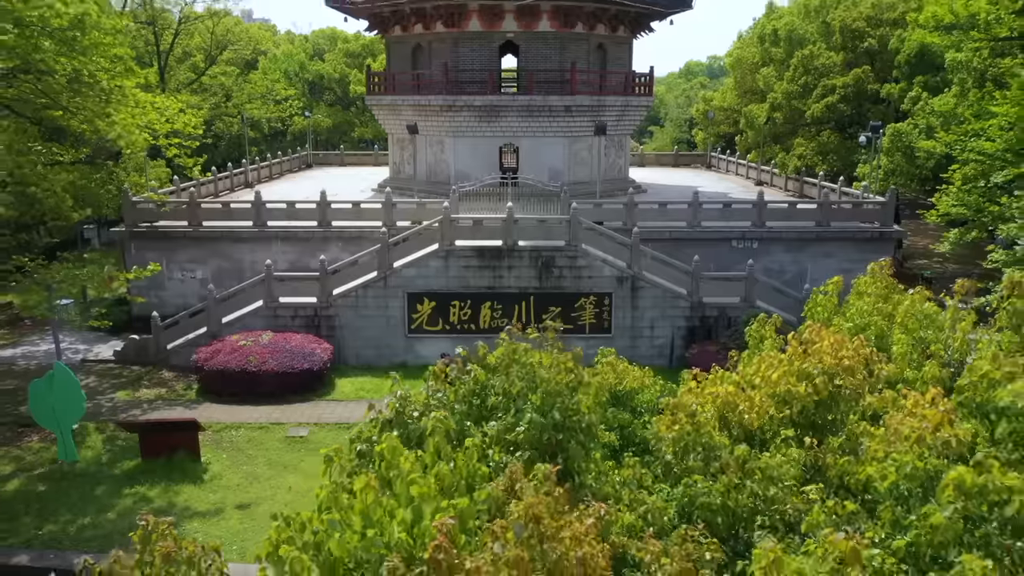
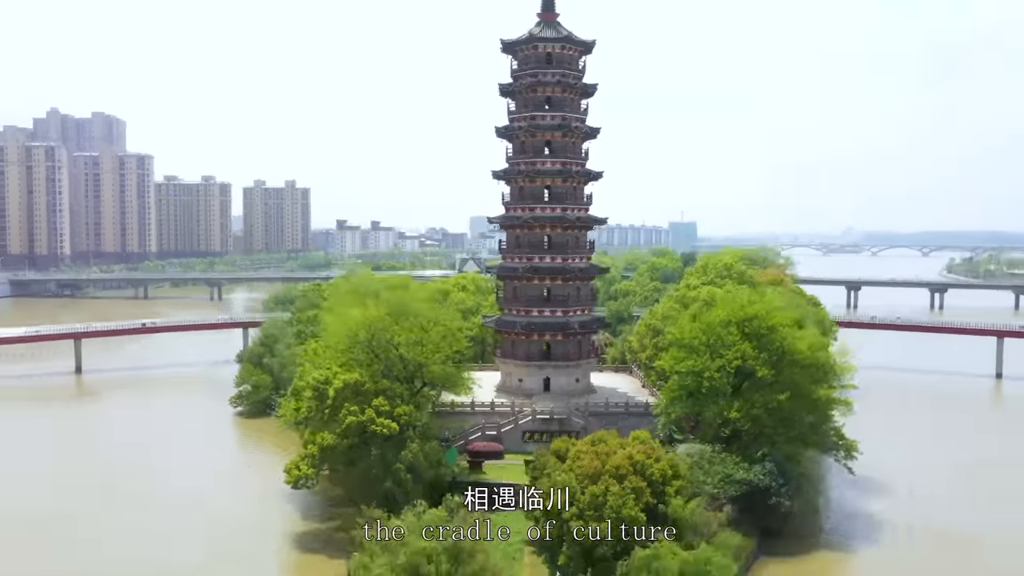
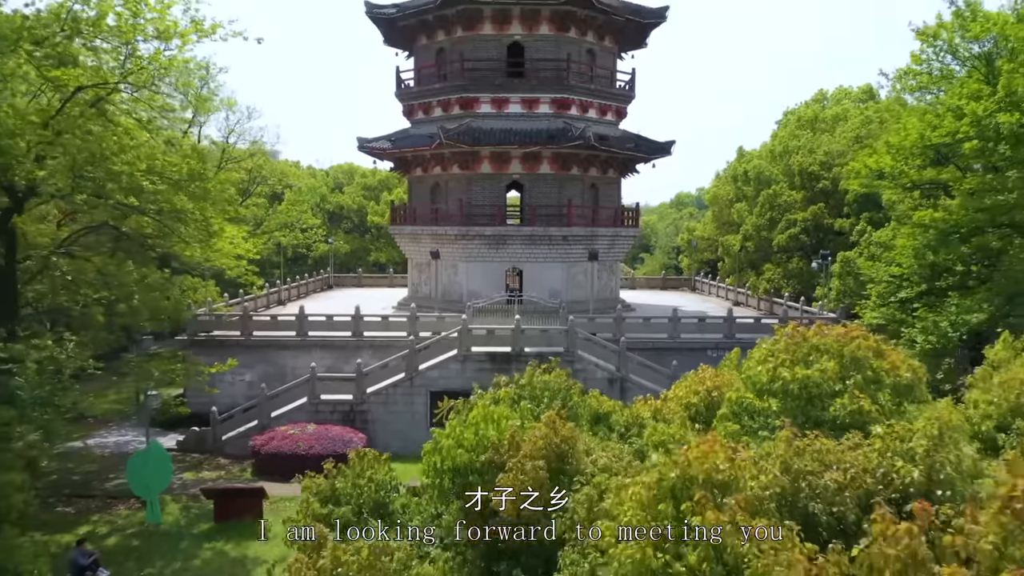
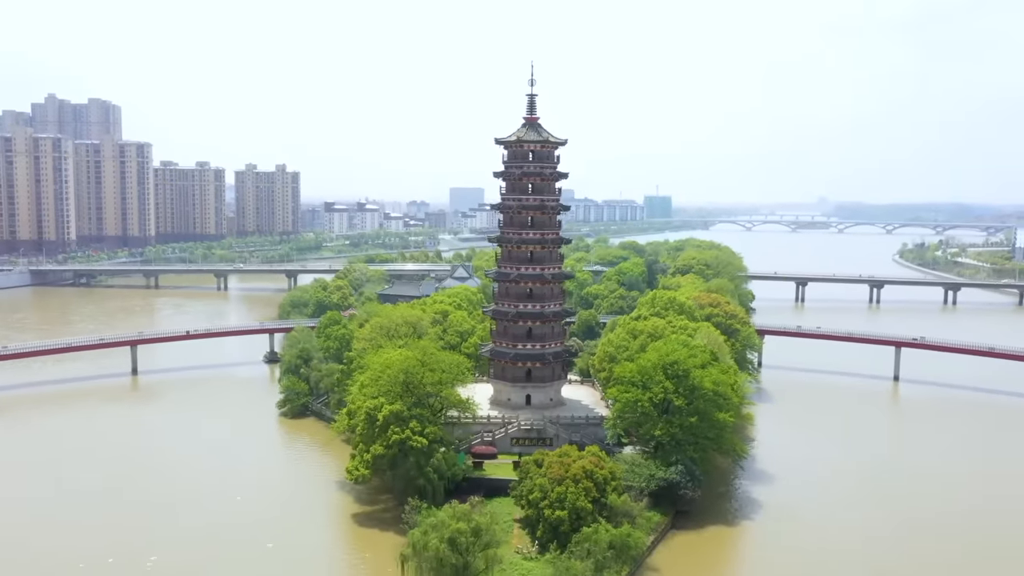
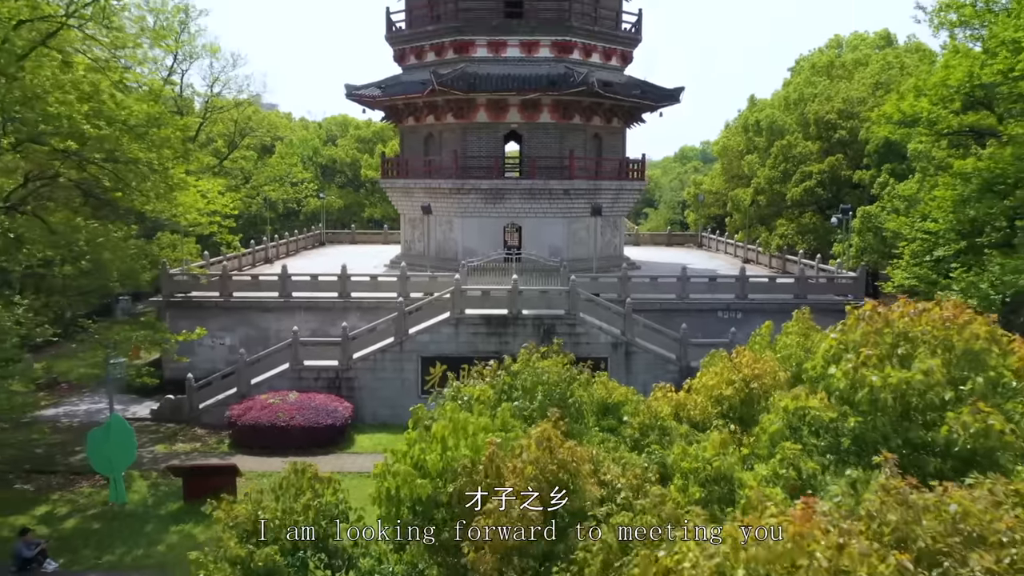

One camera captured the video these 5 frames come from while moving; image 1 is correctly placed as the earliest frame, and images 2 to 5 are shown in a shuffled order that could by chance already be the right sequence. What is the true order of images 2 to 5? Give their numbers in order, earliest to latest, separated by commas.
5, 3, 2, 4
